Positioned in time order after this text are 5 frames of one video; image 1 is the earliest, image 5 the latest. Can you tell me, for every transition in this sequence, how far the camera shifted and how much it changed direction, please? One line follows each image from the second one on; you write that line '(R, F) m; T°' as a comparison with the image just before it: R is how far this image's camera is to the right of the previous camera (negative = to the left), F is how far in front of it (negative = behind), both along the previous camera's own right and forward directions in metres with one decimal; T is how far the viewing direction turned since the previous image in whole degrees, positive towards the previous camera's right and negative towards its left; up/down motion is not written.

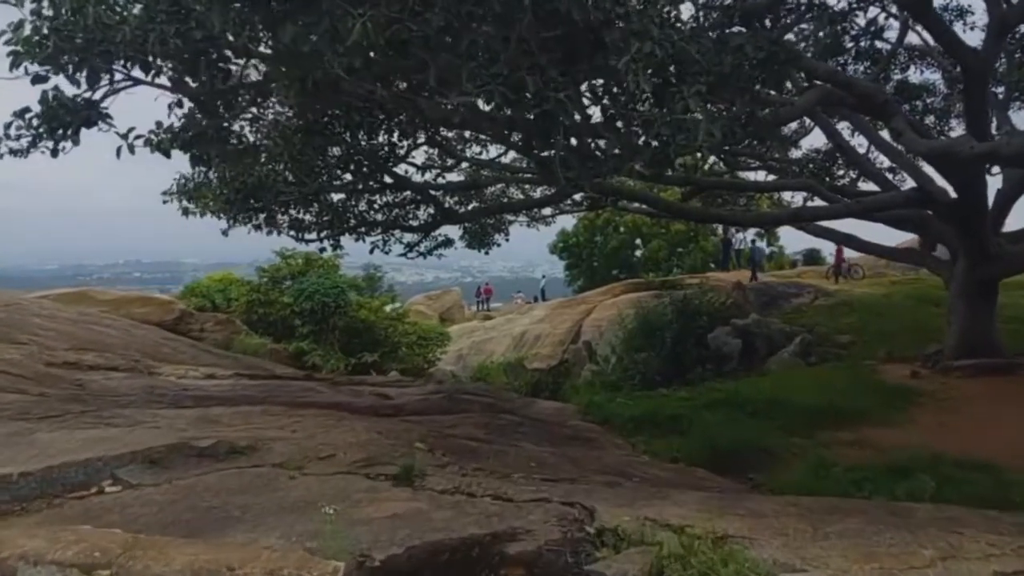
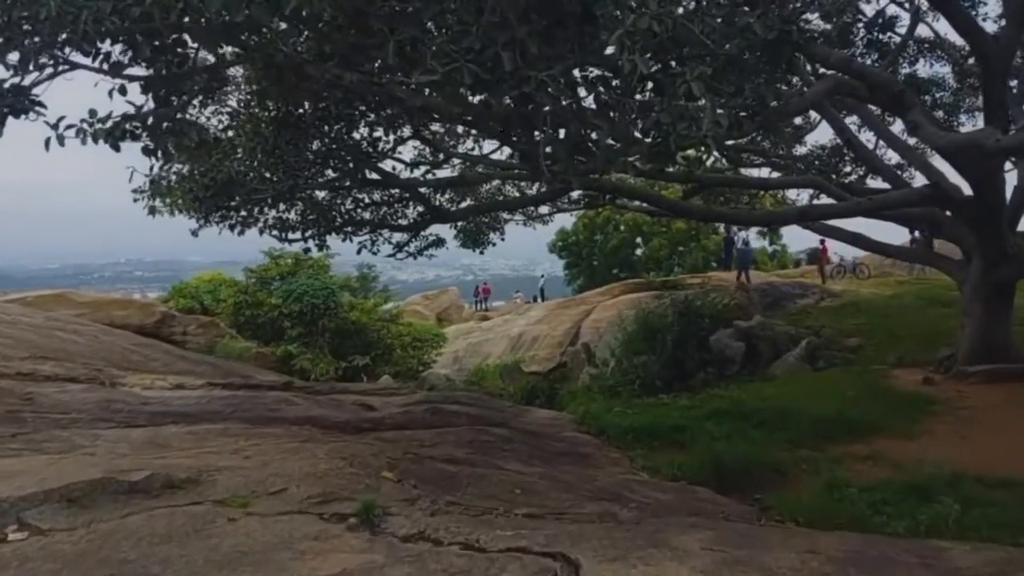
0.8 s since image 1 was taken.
(+0.1, +0.6) m; 0°
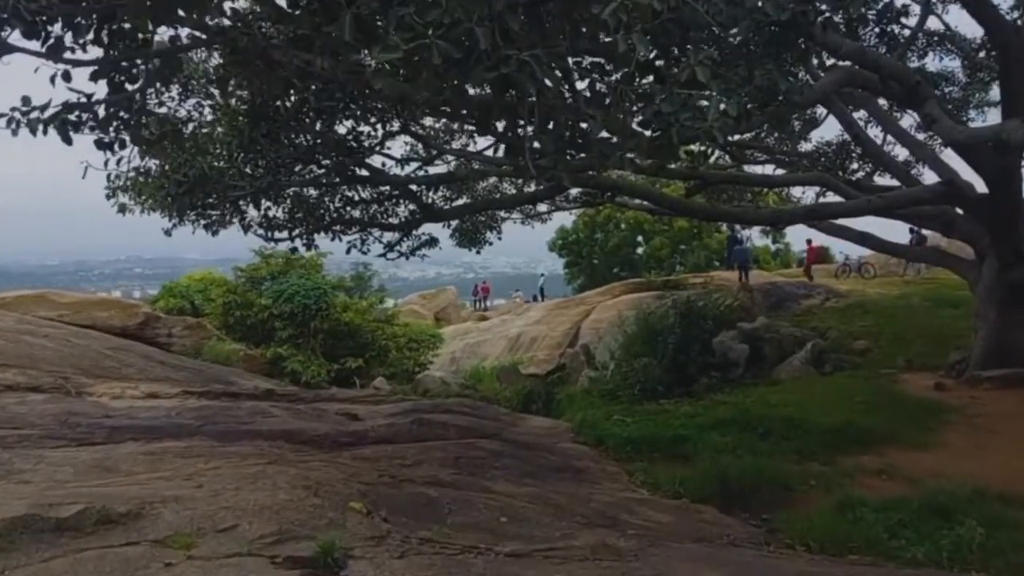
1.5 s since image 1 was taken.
(+0.1, +0.5) m; 0°
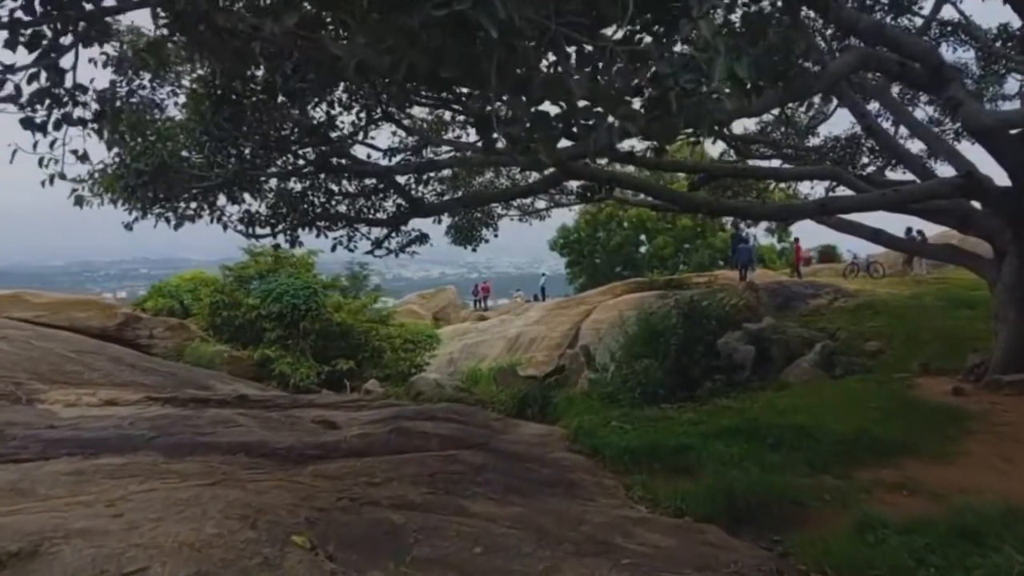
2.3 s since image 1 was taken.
(+0.1, +0.6) m; 0°
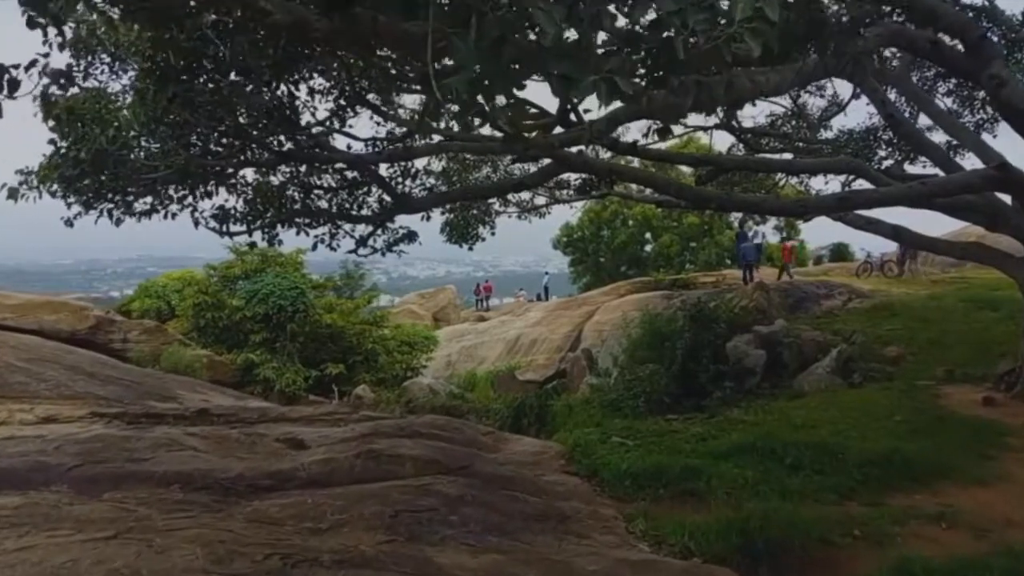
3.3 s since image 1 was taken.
(+0.2, +0.9) m; 0°
